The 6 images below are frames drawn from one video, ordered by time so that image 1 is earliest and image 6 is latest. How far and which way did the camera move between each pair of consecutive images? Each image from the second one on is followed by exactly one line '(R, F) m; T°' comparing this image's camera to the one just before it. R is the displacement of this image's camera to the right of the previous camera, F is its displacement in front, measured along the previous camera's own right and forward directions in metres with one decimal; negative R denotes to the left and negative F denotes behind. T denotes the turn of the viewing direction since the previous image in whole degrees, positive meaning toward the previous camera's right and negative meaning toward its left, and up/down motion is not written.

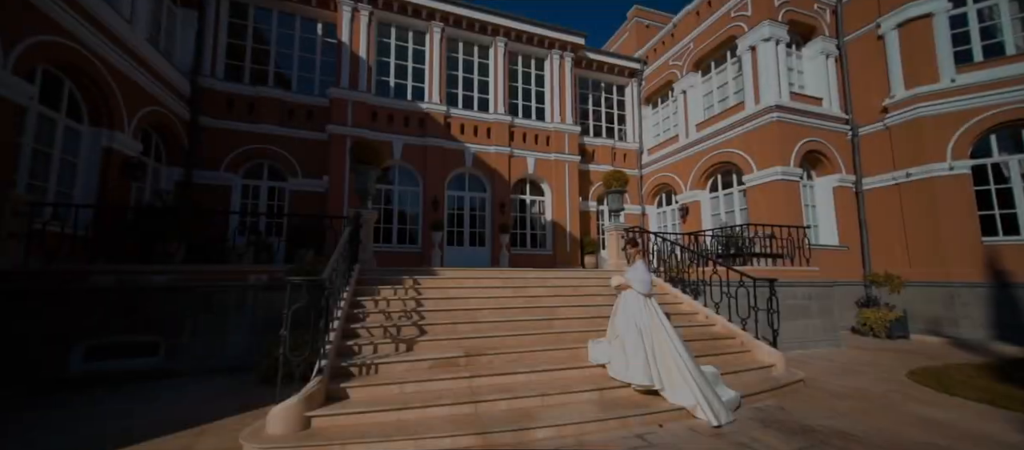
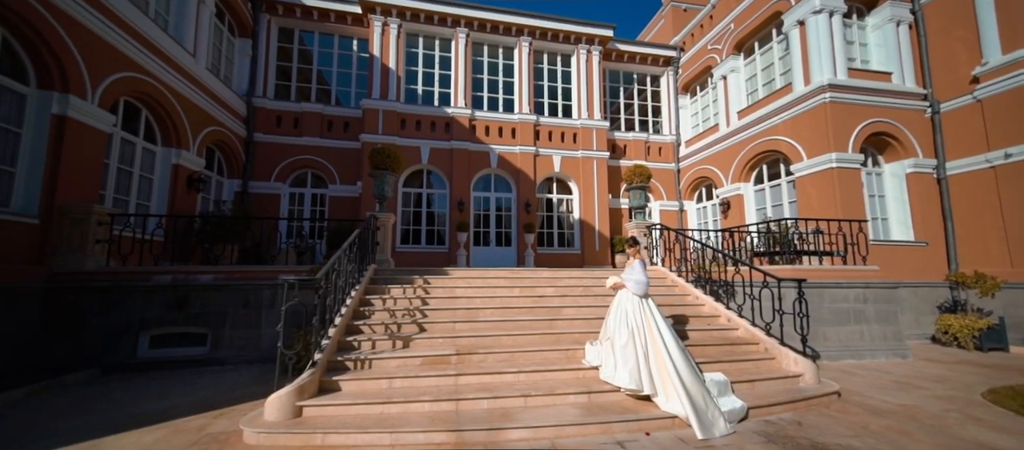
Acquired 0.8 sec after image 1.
(+0.8, 0.0) m; -9°
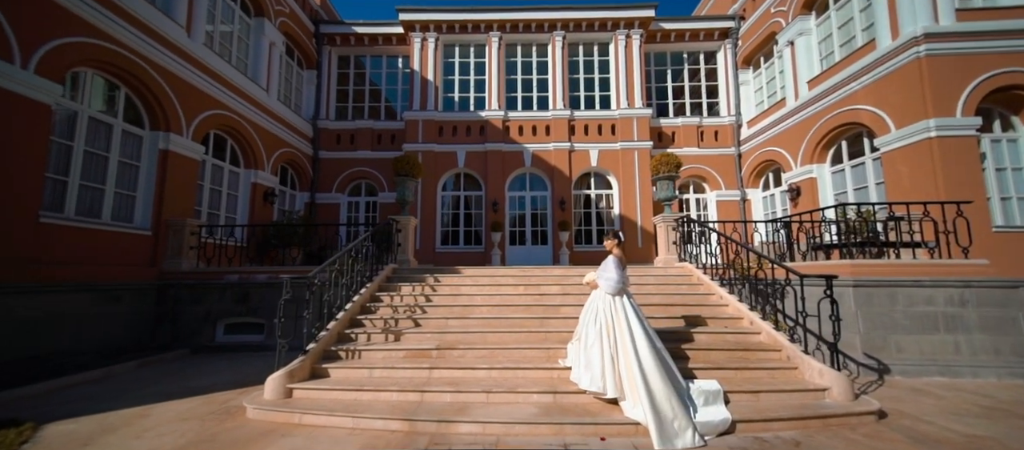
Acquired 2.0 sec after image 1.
(+1.4, +0.1) m; -13°
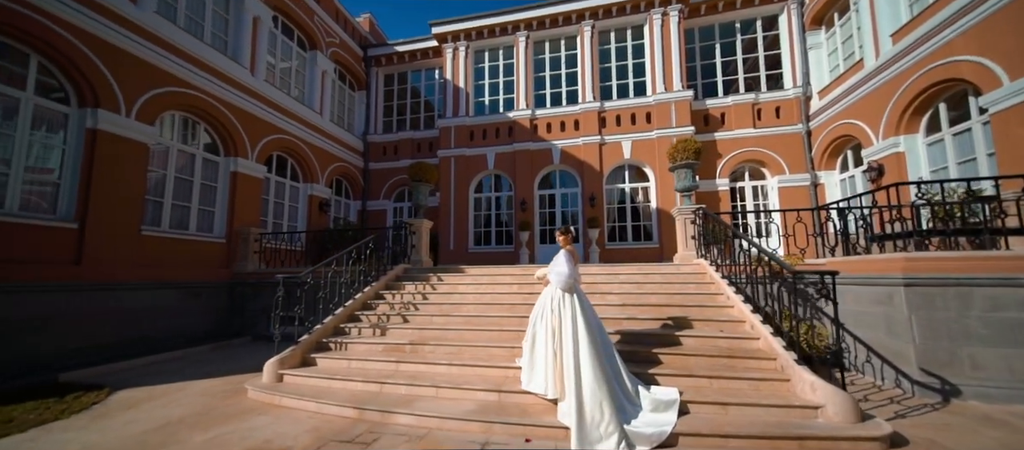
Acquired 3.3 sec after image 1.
(+1.6, +0.2) m; -13°
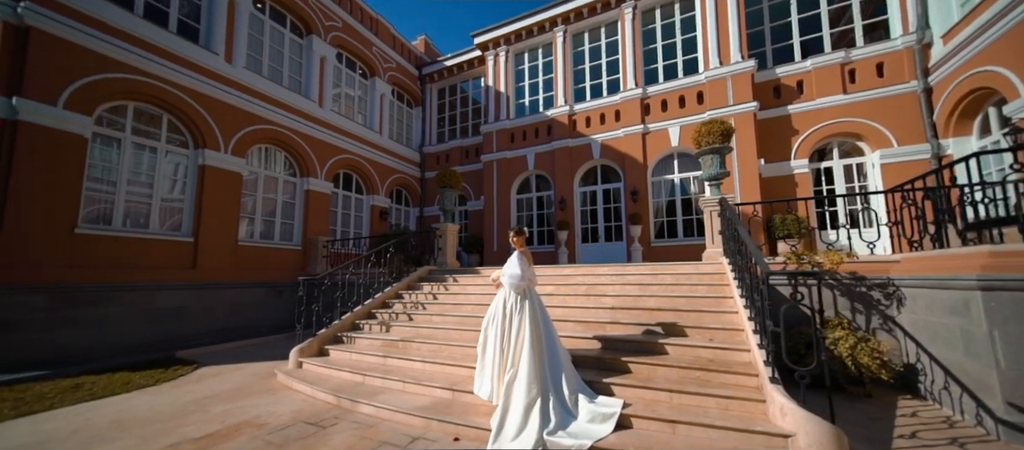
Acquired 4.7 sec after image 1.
(+1.7, +0.3) m; -16°
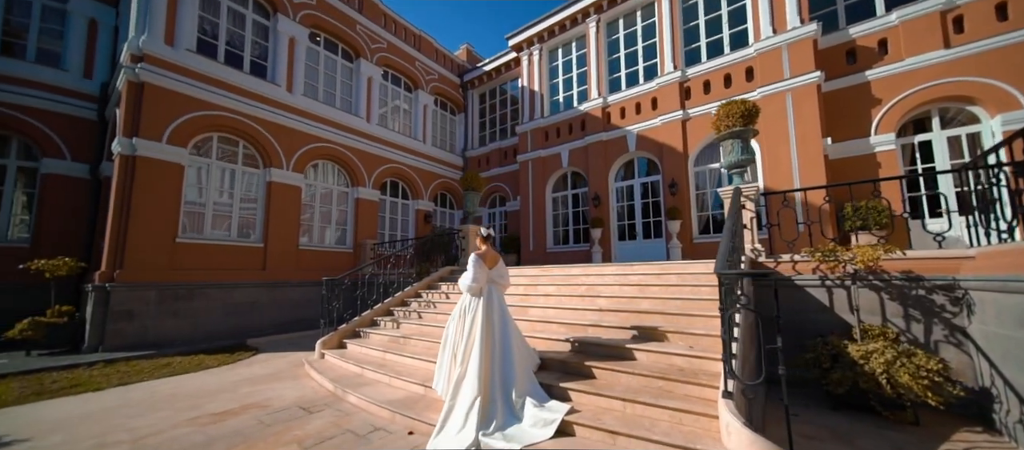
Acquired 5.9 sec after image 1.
(+1.3, +0.2) m; -13°
